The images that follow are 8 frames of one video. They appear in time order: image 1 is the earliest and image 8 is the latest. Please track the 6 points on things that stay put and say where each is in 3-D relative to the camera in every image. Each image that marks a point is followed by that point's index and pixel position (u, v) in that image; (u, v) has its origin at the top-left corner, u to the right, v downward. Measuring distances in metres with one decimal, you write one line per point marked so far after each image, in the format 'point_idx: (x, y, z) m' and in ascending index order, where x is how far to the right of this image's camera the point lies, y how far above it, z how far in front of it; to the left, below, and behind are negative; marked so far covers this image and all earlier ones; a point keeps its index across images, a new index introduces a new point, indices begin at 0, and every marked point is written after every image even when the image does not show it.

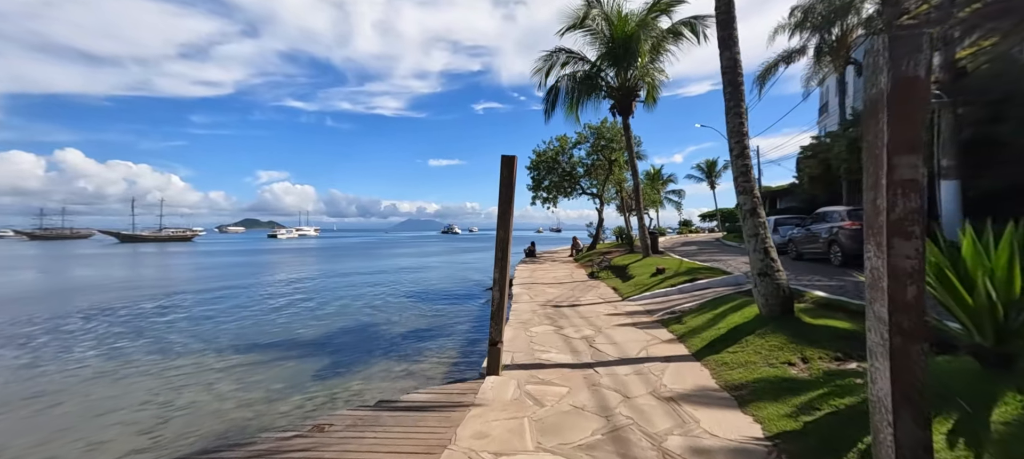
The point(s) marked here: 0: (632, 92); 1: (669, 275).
0: (+3.9, +4.5, +13.7) m
1: (+3.6, -1.1, +9.6) m
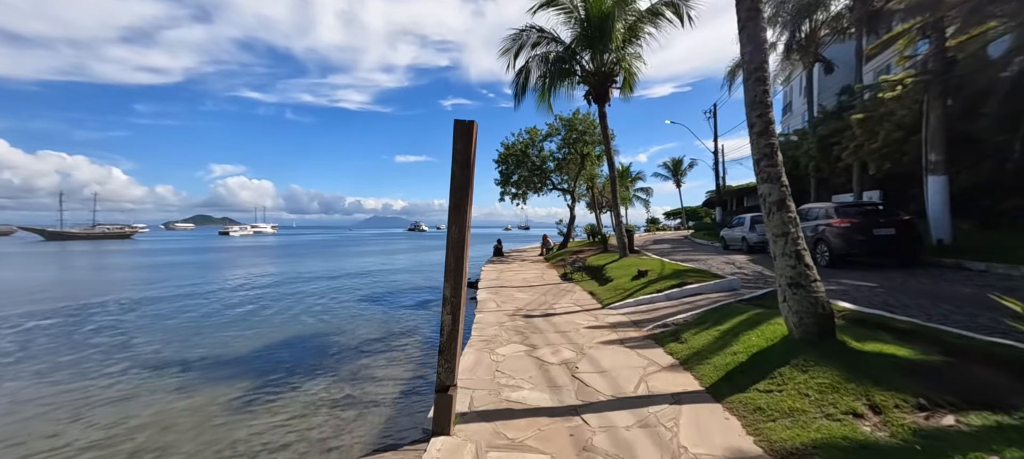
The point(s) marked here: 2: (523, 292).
0: (+2.9, +4.6, +12.6) m
1: (+2.9, -1.0, +8.6) m
2: (+0.3, -1.6, +10.6) m
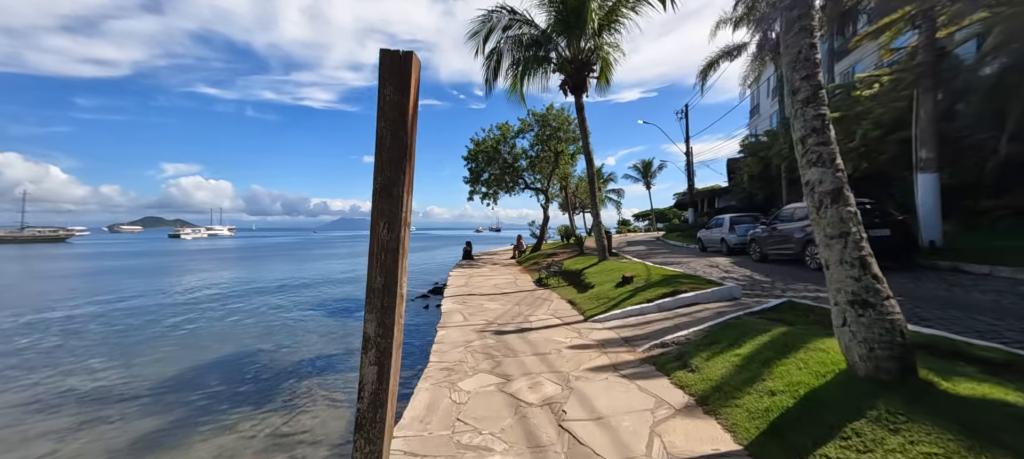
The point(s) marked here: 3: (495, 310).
0: (+2.1, +4.5, +11.7) m
1: (+2.3, -1.0, +7.7) m
2: (-0.4, -1.6, +9.5) m
3: (-0.3, -1.6, +8.5) m
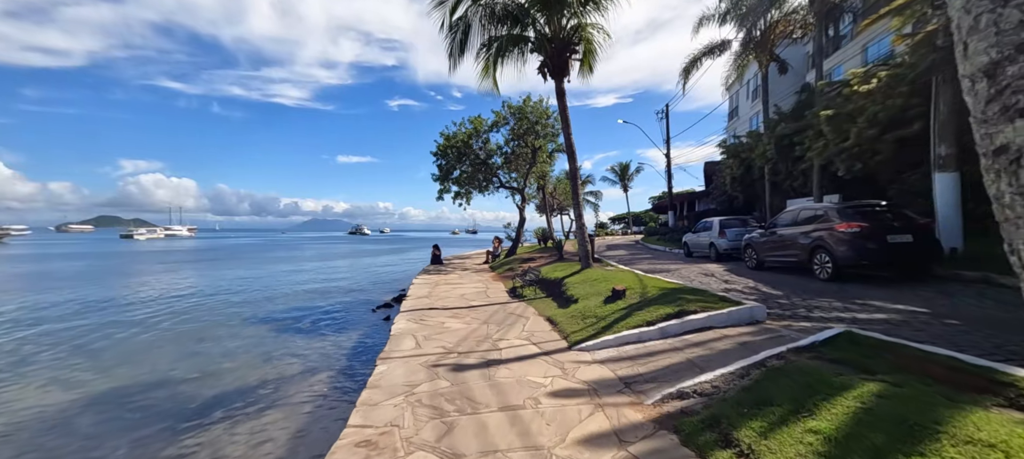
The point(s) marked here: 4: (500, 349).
0: (+1.4, +4.5, +10.3) m
1: (+1.8, -1.1, +6.3) m
2: (-1.0, -1.7, +7.9) m
3: (-0.9, -1.7, +7.0) m
4: (-0.2, -1.6, +5.7) m
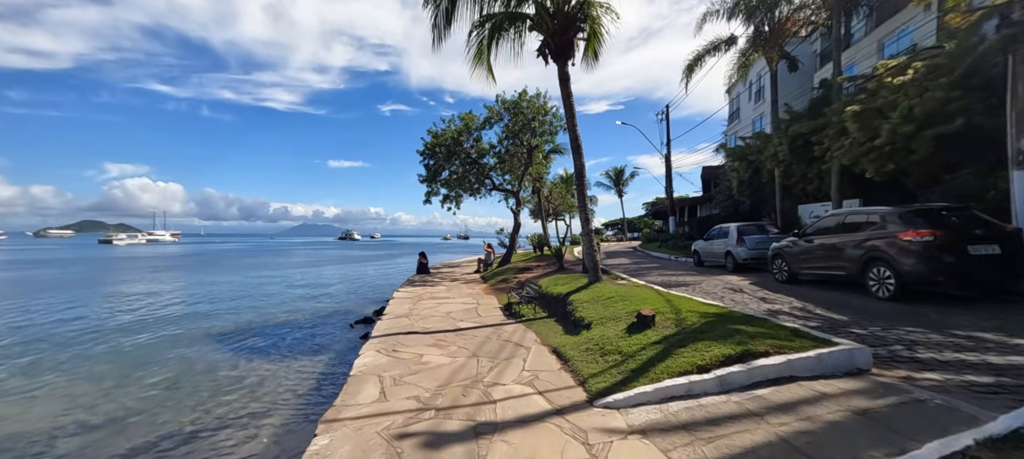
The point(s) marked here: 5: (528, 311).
0: (+1.3, +4.3, +8.9) m
1: (+1.8, -1.2, +4.8) m
2: (-1.1, -1.8, +6.4) m
3: (-0.9, -1.8, +5.4) m
4: (-0.2, -1.7, +4.2) m
5: (+0.3, -1.7, +8.7) m
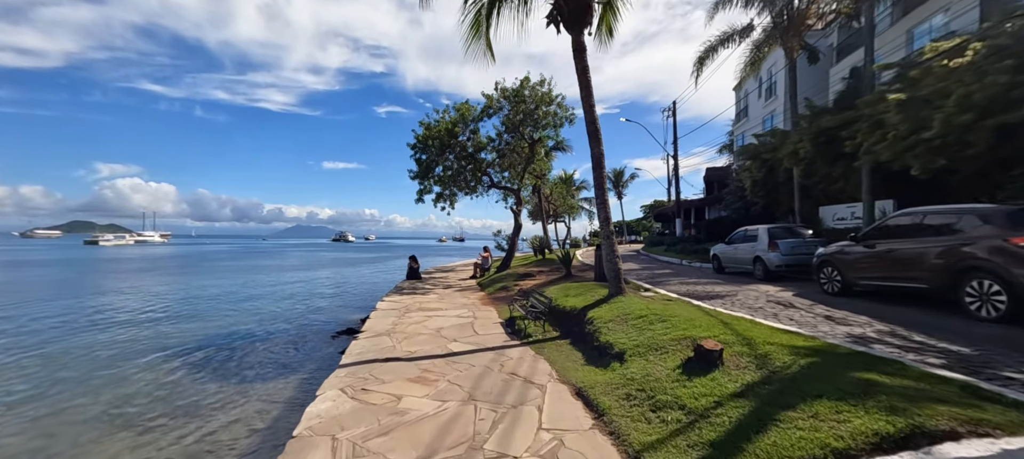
0: (+1.4, +4.3, +7.4) m
1: (+1.9, -1.2, +3.3) m
2: (-1.0, -1.8, +4.9) m
3: (-0.8, -1.8, +3.9) m
4: (-0.1, -1.7, +2.7) m
5: (+0.4, -1.7, +7.2) m
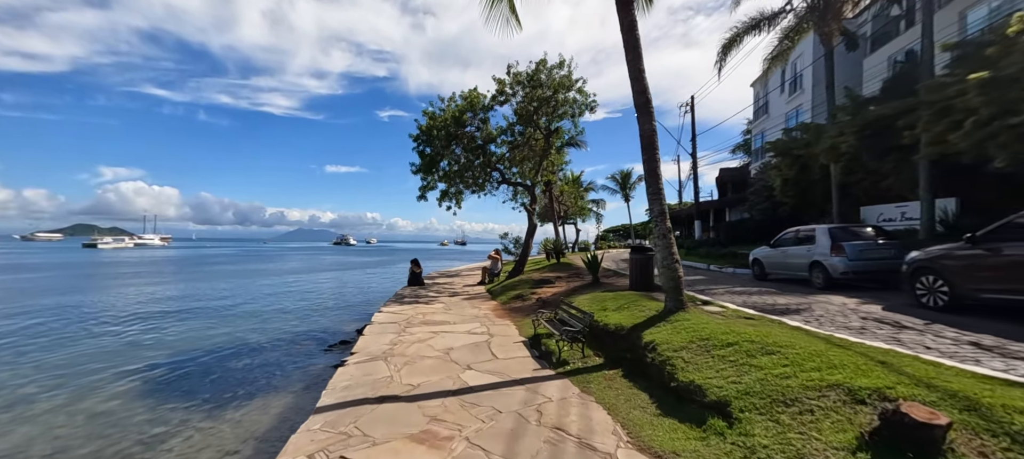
0: (+1.8, +4.3, +5.9) m
1: (+2.2, -1.1, +1.8) m
2: (-0.6, -1.7, +3.3) m
3: (-0.5, -1.7, +2.4) m
4: (+0.3, -1.6, +1.1) m
5: (+0.8, -1.7, +5.7) m
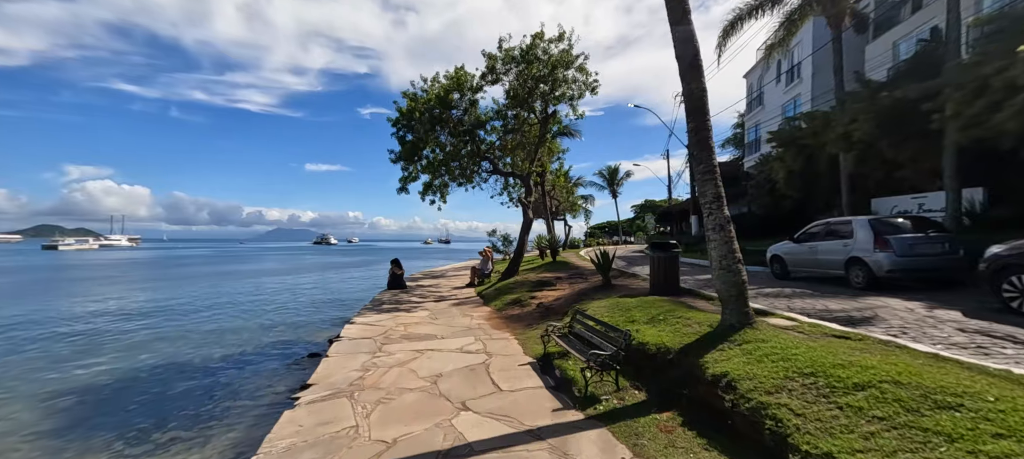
0: (+1.8, +4.4, +4.6) m
1: (+2.5, -1.0, +0.4) m
2: (-0.4, -1.7, +1.9) m
3: (-0.2, -1.6, +0.9) m
4: (+0.6, -1.5, -0.3) m
5: (+0.9, -1.6, +4.3) m
